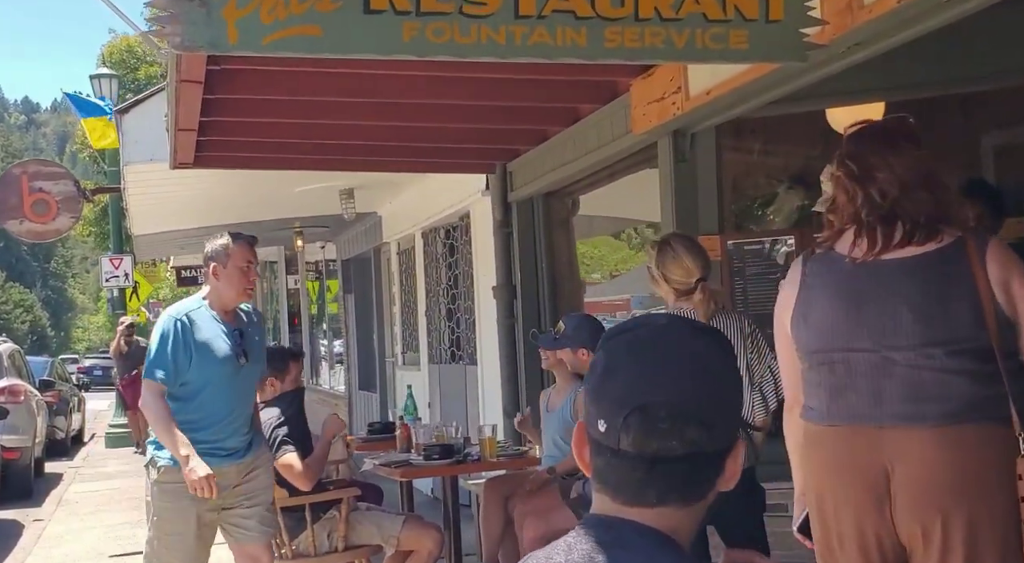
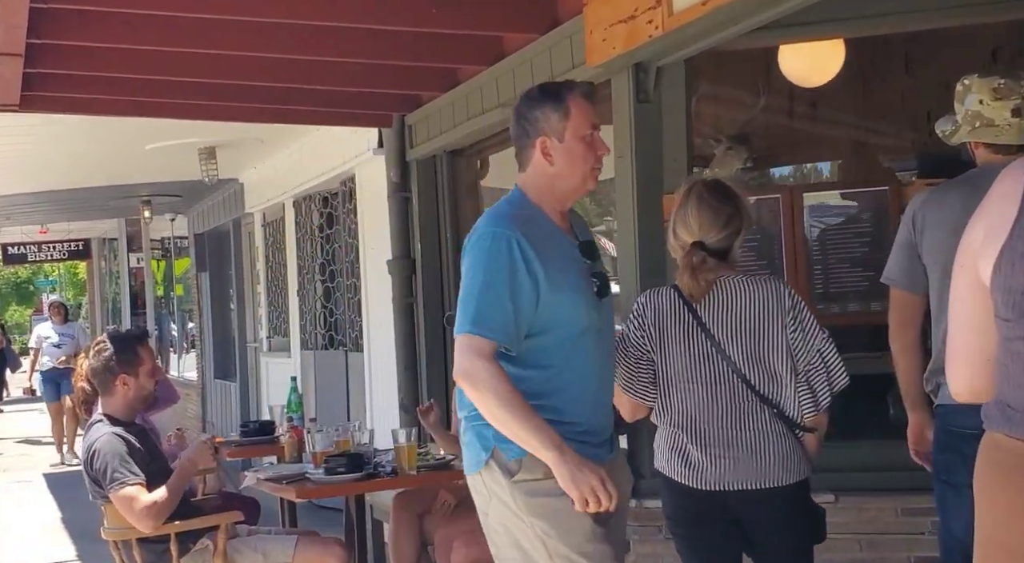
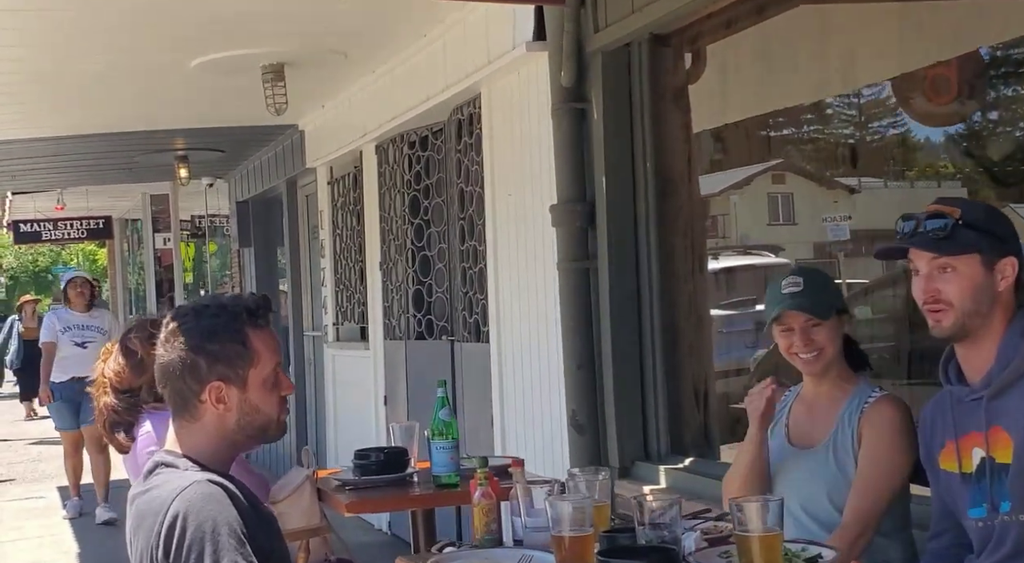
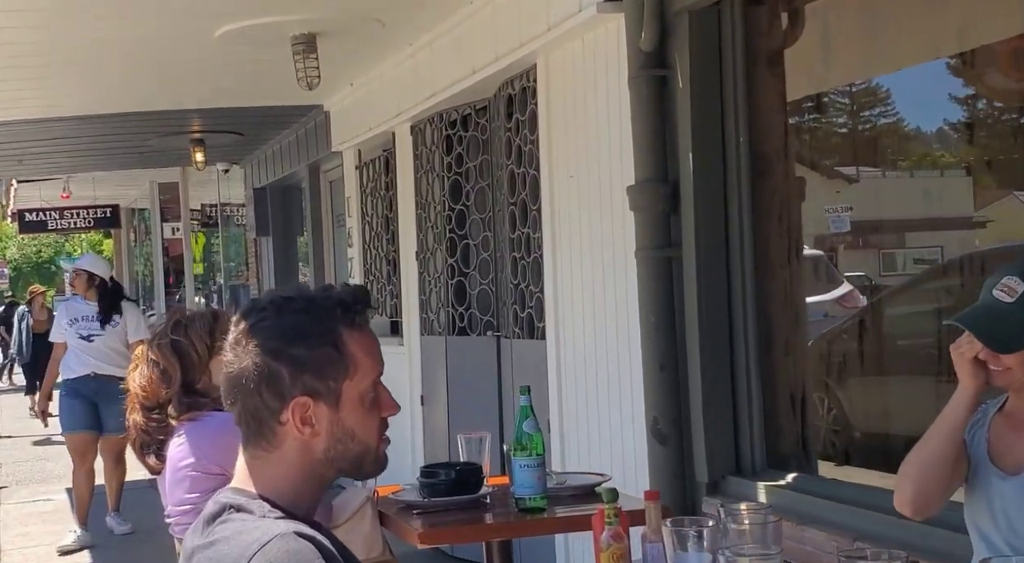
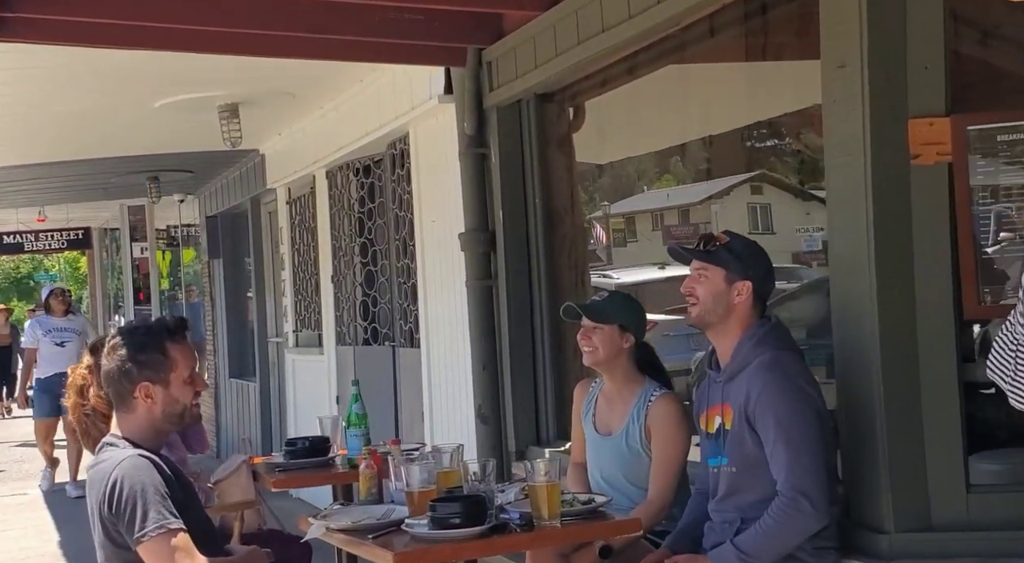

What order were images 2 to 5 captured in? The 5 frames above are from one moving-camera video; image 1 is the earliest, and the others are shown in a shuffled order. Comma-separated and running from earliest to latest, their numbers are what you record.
2, 5, 3, 4
